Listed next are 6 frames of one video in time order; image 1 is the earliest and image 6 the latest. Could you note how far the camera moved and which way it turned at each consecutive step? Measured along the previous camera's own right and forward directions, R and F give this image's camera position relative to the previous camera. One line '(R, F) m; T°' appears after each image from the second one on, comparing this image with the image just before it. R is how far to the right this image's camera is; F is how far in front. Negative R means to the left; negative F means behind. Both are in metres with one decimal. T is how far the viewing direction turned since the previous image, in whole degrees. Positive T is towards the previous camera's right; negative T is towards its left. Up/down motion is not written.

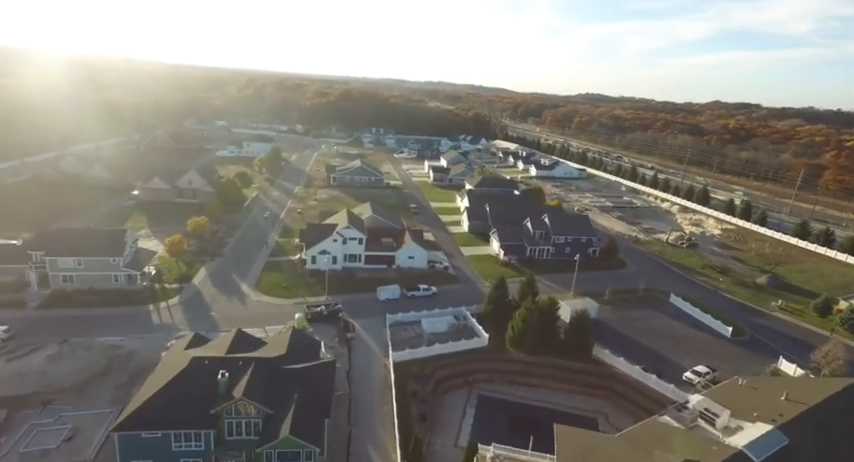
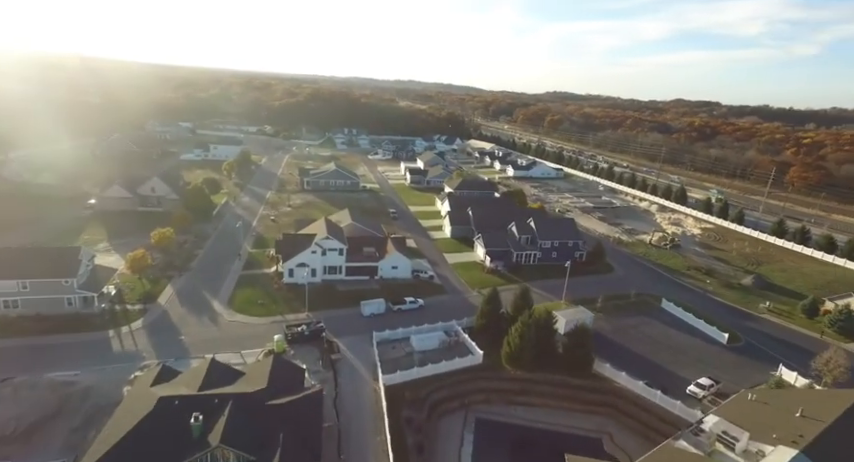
(-0.9, +1.7) m; +3°
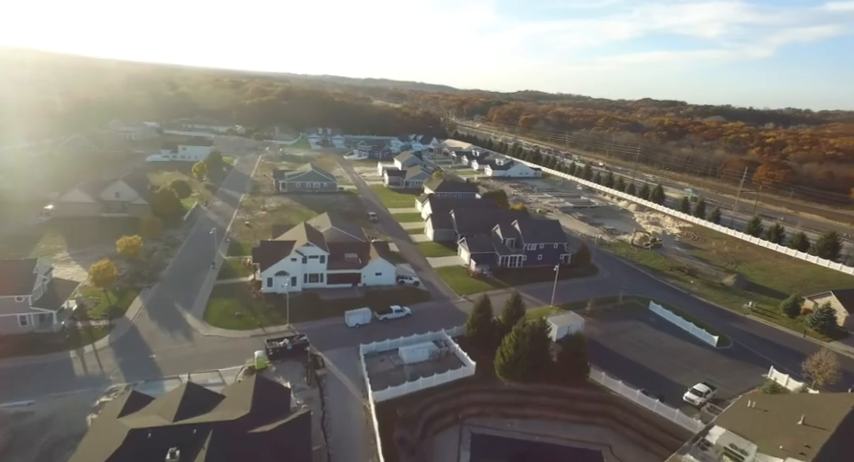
(-0.7, +1.1) m; +3°
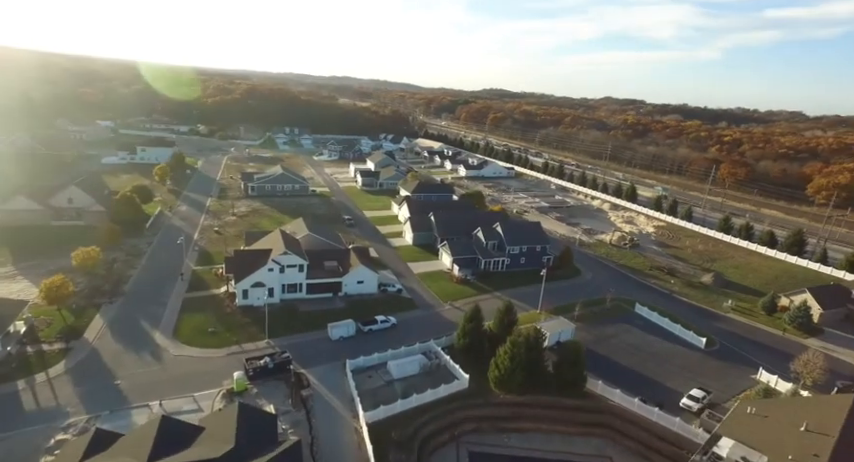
(-1.1, +1.2) m; +4°
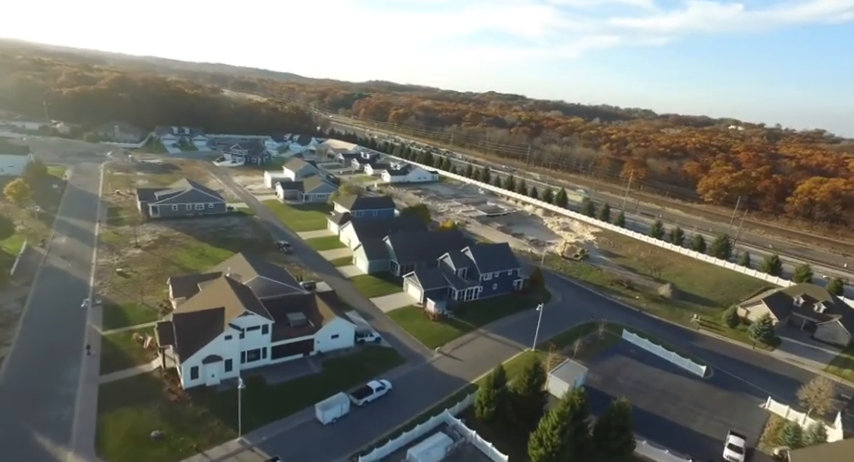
(-5.3, +5.0) m; +13°
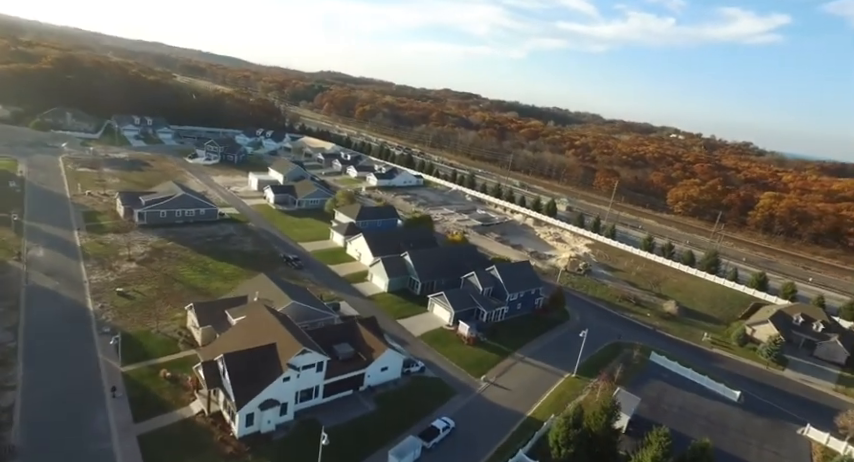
(-5.8, +1.6) m; +6°
